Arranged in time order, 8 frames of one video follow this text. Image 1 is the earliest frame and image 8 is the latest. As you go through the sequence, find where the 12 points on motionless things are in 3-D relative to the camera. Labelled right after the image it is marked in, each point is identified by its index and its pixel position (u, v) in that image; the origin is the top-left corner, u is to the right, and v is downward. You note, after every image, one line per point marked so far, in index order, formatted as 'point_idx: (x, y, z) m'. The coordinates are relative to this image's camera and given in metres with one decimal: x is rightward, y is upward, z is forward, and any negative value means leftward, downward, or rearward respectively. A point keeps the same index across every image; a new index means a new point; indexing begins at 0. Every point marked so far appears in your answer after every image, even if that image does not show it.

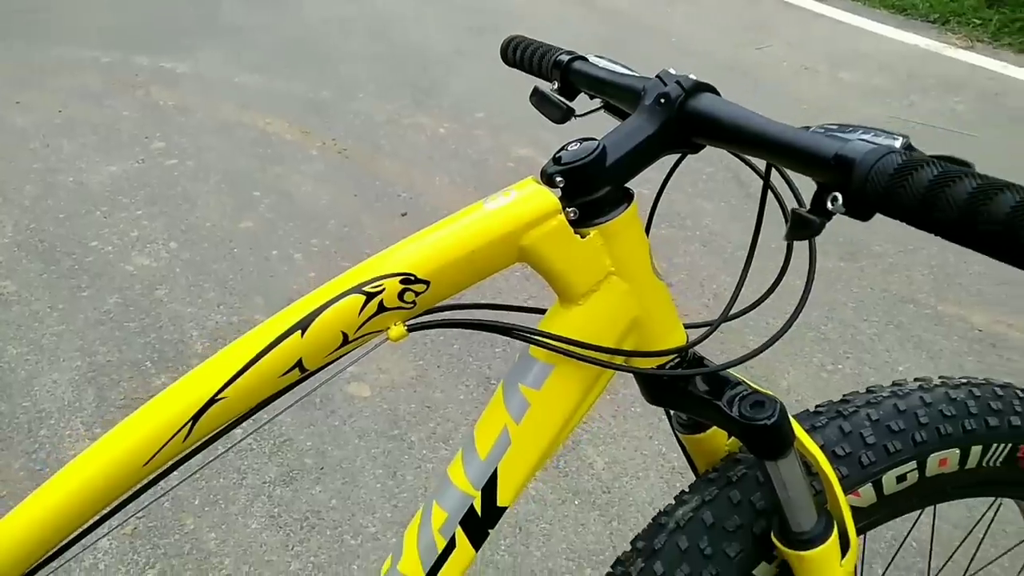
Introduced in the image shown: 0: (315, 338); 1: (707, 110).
0: (-0.1, 0.0, +0.6) m
1: (+0.1, +0.1, +0.6) m
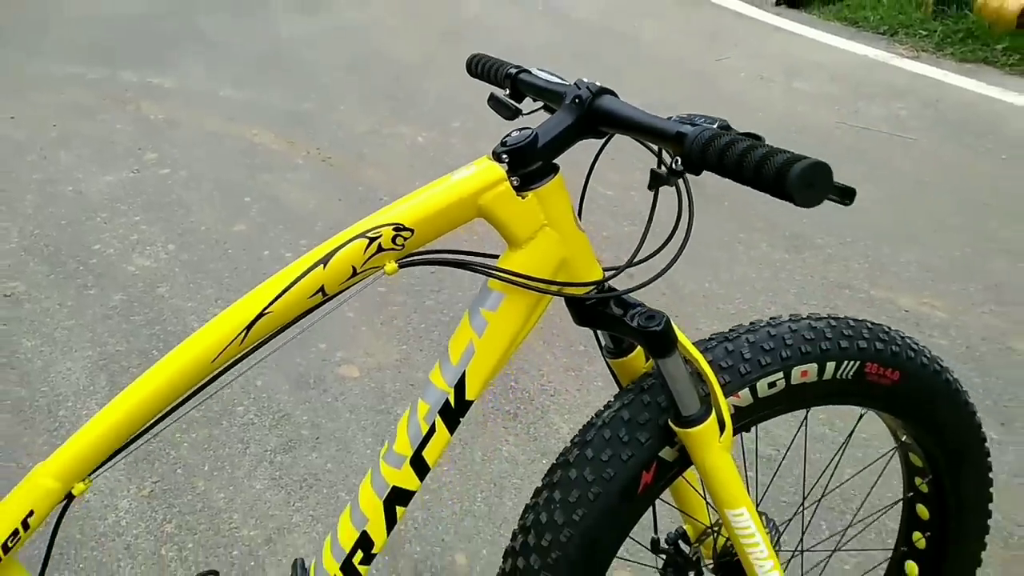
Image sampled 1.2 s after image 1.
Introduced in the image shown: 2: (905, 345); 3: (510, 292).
0: (-0.2, 0.0, +0.9) m
1: (+0.1, +0.2, +0.9) m
2: (+0.5, -0.1, +1.2) m
3: (0.0, 0.0, +0.9) m
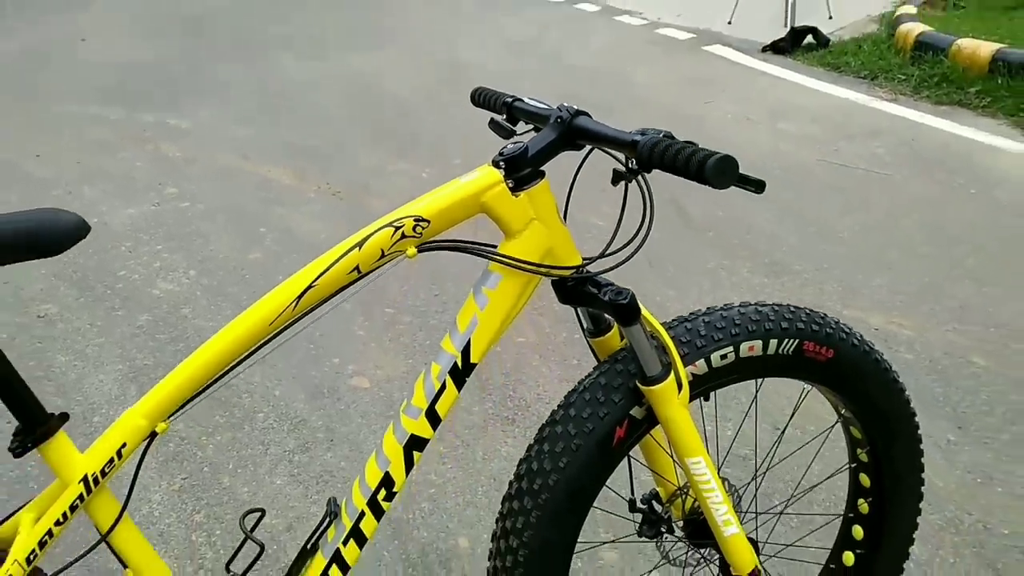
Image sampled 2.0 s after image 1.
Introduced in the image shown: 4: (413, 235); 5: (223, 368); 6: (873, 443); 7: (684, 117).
0: (-0.2, 0.0, +1.1) m
1: (+0.1, +0.2, +1.1) m
2: (+0.5, -0.1, +1.4) m
3: (0.0, 0.0, +1.2) m
4: (-0.1, +0.1, +1.1) m
5: (-0.4, -0.1, +1.1) m
6: (+0.6, -0.3, +1.5) m
7: (+1.1, +1.0, +5.3) m
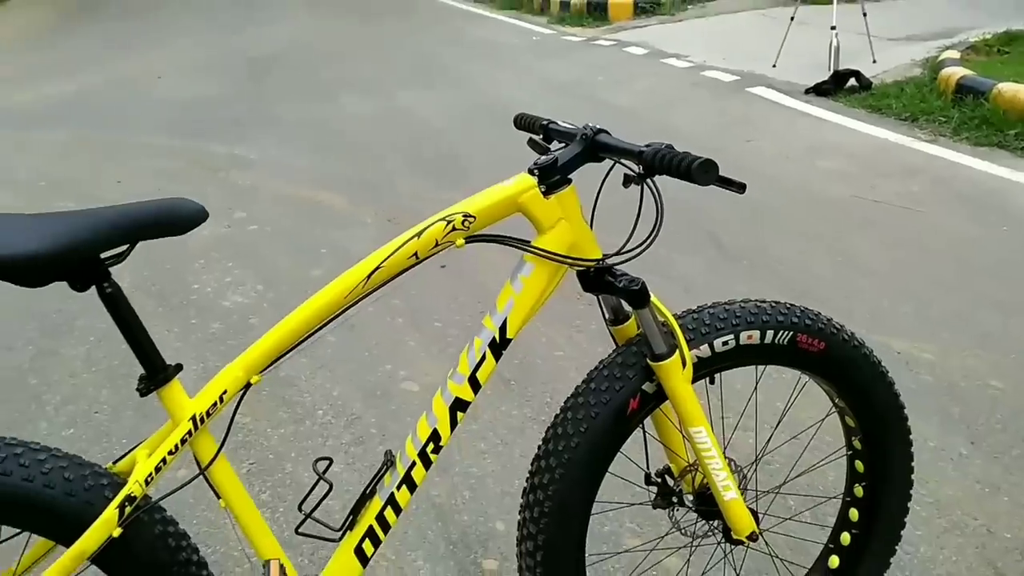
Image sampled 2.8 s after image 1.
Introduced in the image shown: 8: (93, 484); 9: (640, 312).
0: (-0.1, +0.1, +1.3) m
1: (+0.1, +0.2, +1.4) m
2: (+0.6, -0.1, +1.6) m
3: (0.0, 0.0, +1.4) m
4: (-0.1, +0.1, +1.3) m
5: (-0.3, -0.1, +1.3) m
6: (+0.7, -0.3, +1.7) m
7: (+1.4, +0.8, +5.5) m
8: (-0.6, -0.3, +1.3) m
9: (+0.2, 0.0, +1.4) m
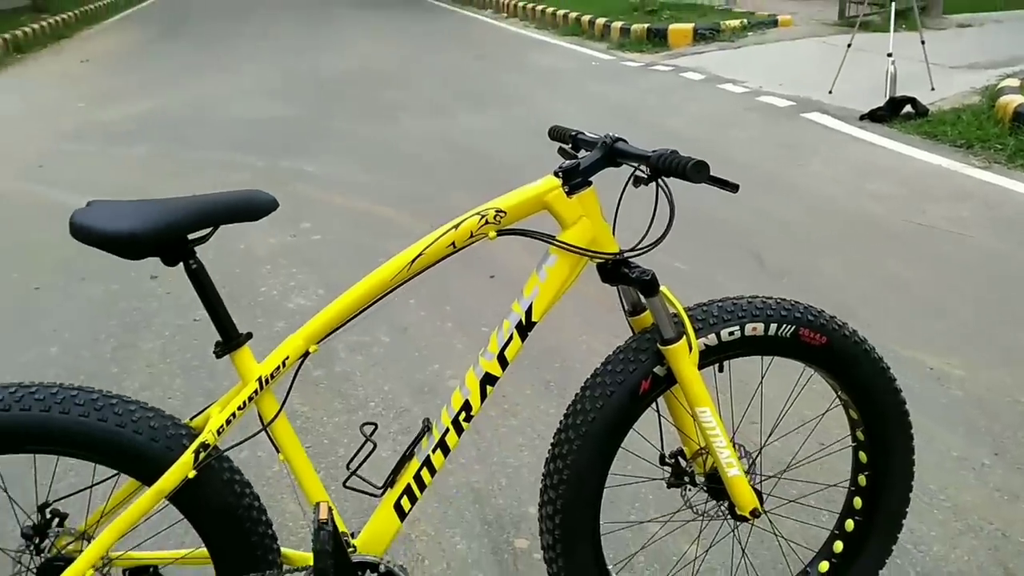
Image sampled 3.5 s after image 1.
0: (-0.1, +0.1, +1.5) m
1: (+0.2, +0.3, +1.5) m
2: (+0.7, -0.1, +1.7) m
3: (+0.1, +0.1, +1.6) m
4: (0.0, +0.1, +1.5) m
5: (-0.3, 0.0, +1.5) m
6: (+0.8, -0.3, +1.8) m
7: (+1.7, +0.7, +5.6) m
8: (-0.6, -0.3, +1.5) m
9: (+0.3, 0.0, +1.6) m
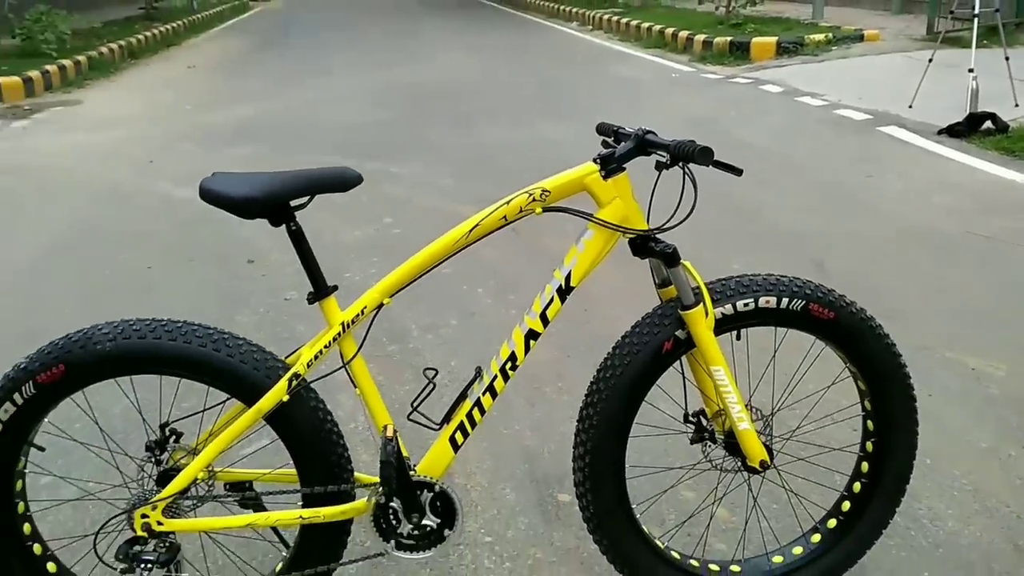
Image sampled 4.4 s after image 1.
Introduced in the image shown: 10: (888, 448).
0: (0.0, +0.2, +1.8) m
1: (+0.3, +0.3, +1.8) m
2: (+0.8, 0.0, +2.0) m
3: (+0.2, +0.1, +1.9) m
4: (+0.1, +0.2, +1.8) m
5: (-0.2, 0.0, +1.8) m
6: (+0.9, -0.3, +2.0) m
7: (+2.2, +0.6, +5.7) m
8: (-0.5, -0.2, +1.9) m
9: (+0.3, 0.0, +1.8) m
10: (+0.9, -0.4, +2.1) m
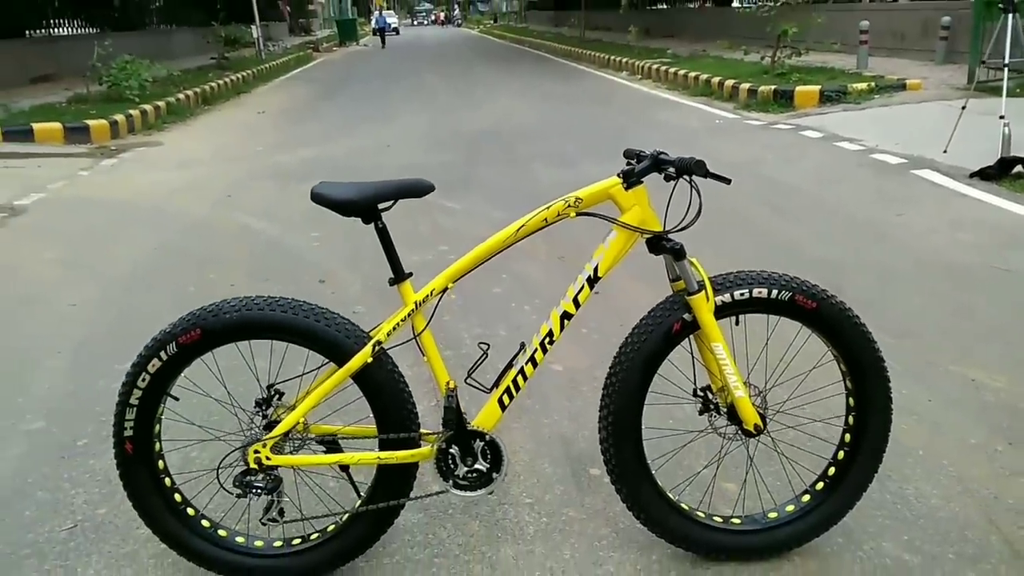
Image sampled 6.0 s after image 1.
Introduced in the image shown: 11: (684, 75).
0: (+0.1, +0.2, +2.3) m
1: (+0.4, +0.3, +2.3) m
2: (+0.9, 0.0, +2.4) m
3: (+0.3, +0.2, +2.3) m
4: (+0.2, +0.2, +2.3) m
5: (-0.1, +0.1, +2.3) m
6: (+1.0, -0.2, +2.4) m
7: (+2.5, +0.4, +6.0) m
8: (-0.4, -0.1, +2.3) m
9: (+0.5, +0.1, +2.3) m
10: (+1.0, -0.4, +2.4) m
11: (+3.1, +3.9, +15.6) m
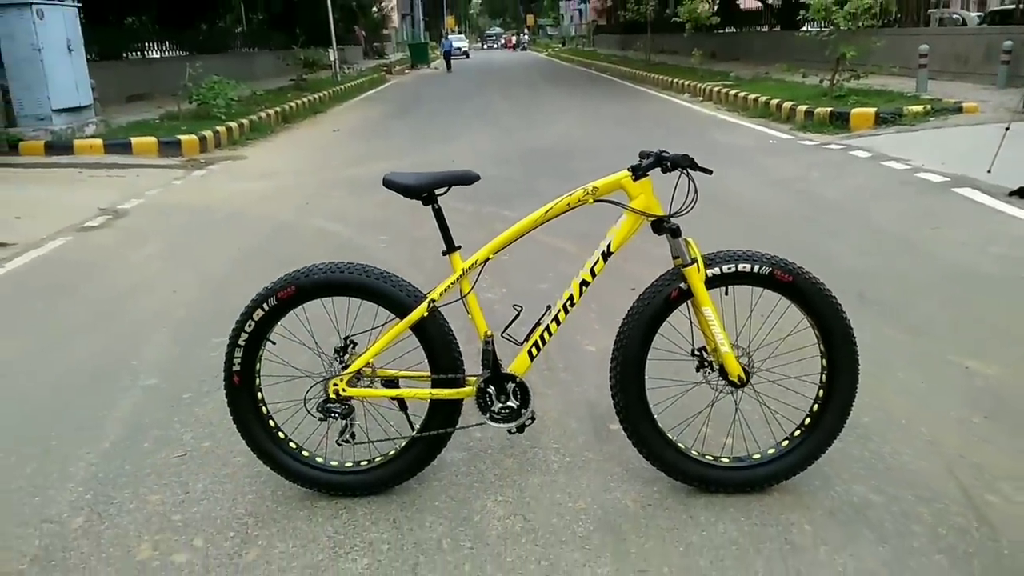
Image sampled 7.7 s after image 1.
0: (+0.2, +0.3, +2.9) m
1: (+0.5, +0.4, +2.8) m
2: (+1.0, +0.1, +2.9) m
3: (+0.4, +0.2, +2.9) m
4: (+0.3, +0.3, +2.8) m
5: (0.0, +0.2, +2.9) m
6: (+1.1, -0.2, +2.9) m
7: (+2.9, +0.4, +6.4) m
8: (-0.3, 0.0, +2.9) m
9: (+0.5, +0.1, +2.8) m
10: (+1.1, -0.3, +2.9) m
11: (+4.3, +3.6, +16.0) m
